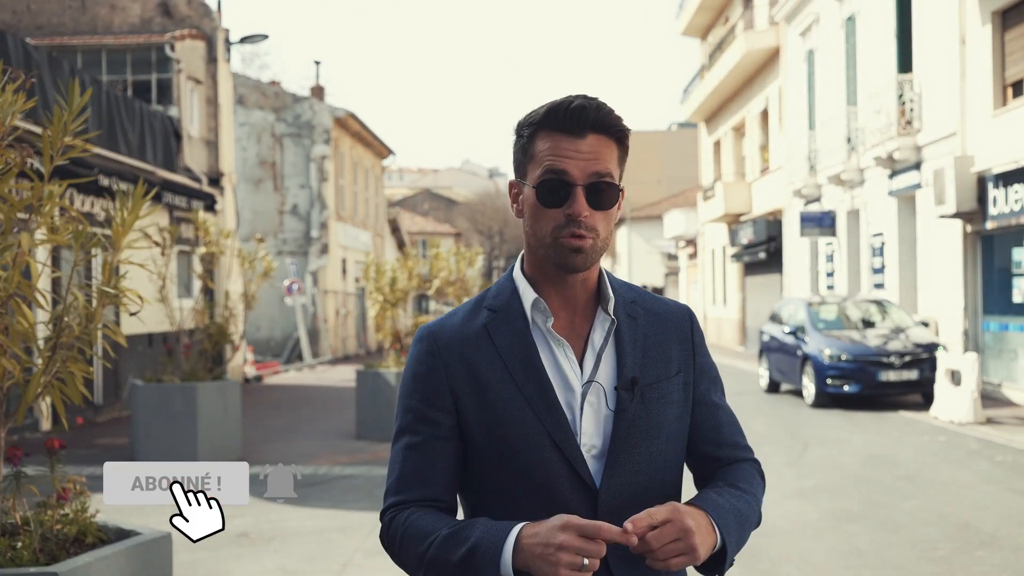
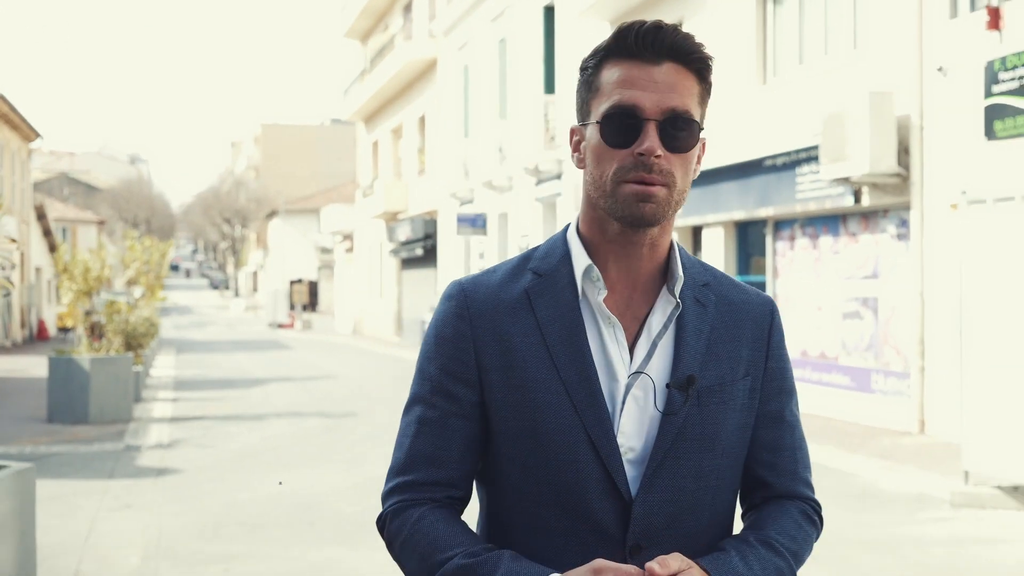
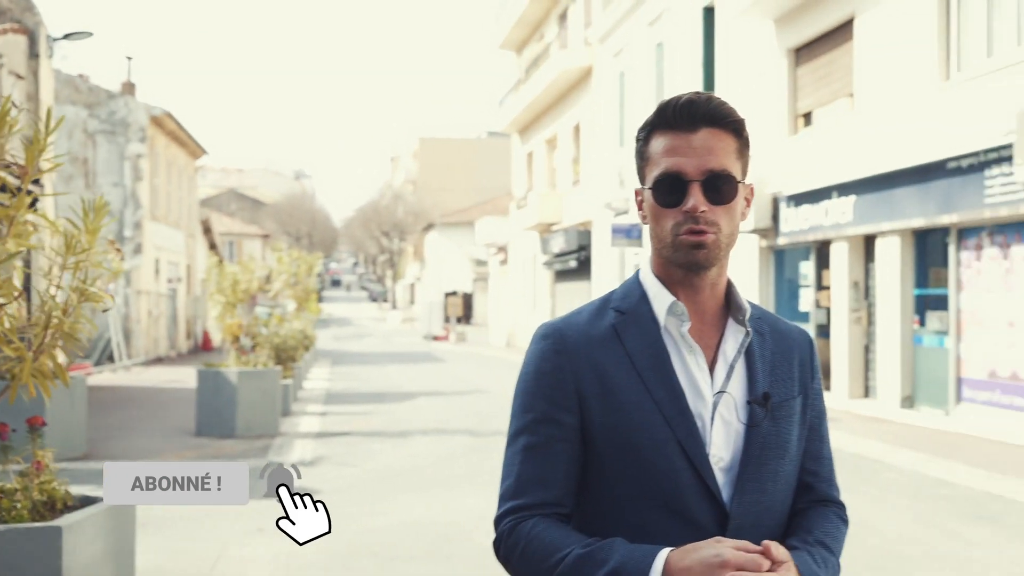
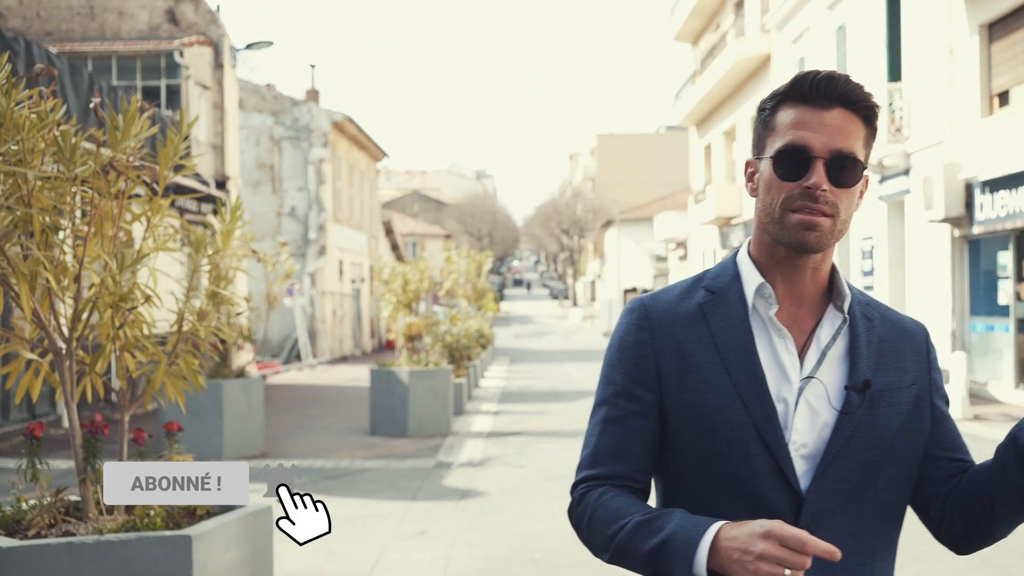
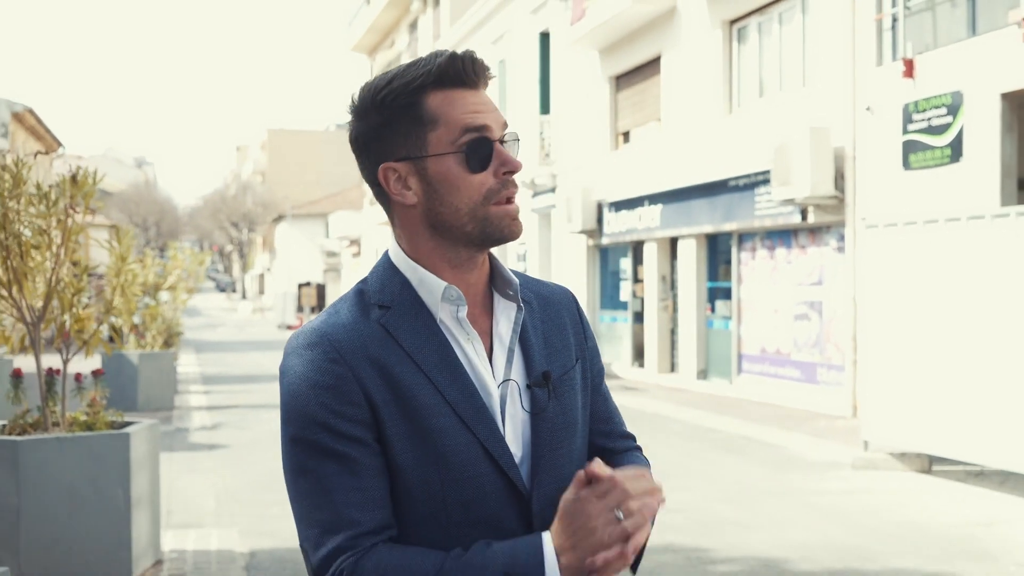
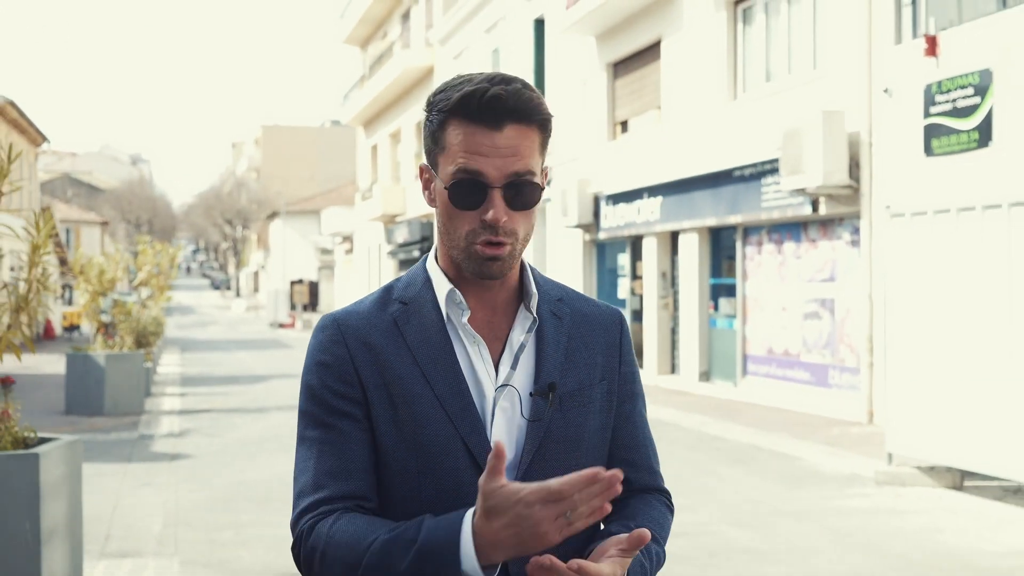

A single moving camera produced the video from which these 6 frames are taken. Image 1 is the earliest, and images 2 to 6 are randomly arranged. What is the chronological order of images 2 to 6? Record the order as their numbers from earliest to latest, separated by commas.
4, 3, 2, 6, 5
